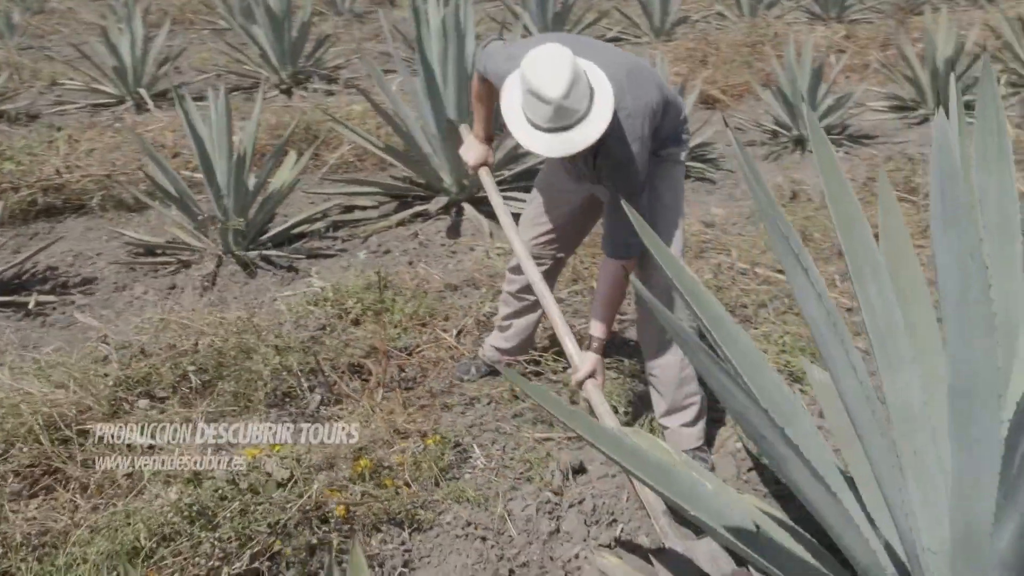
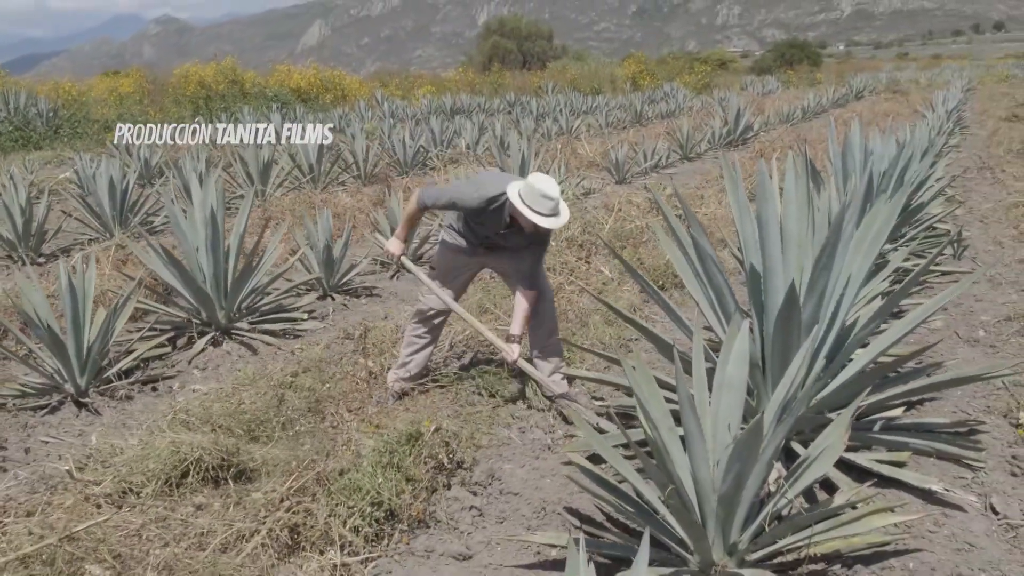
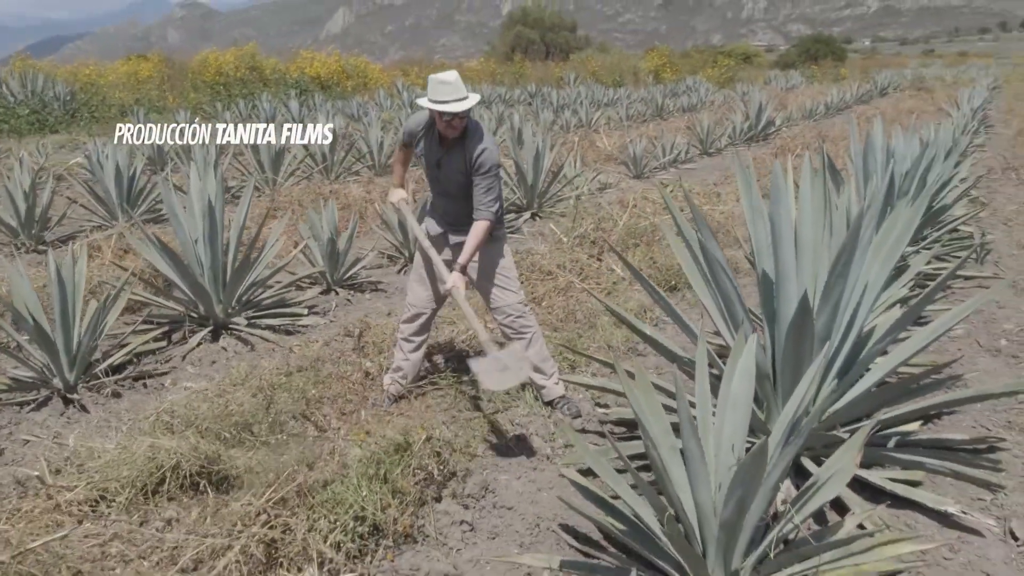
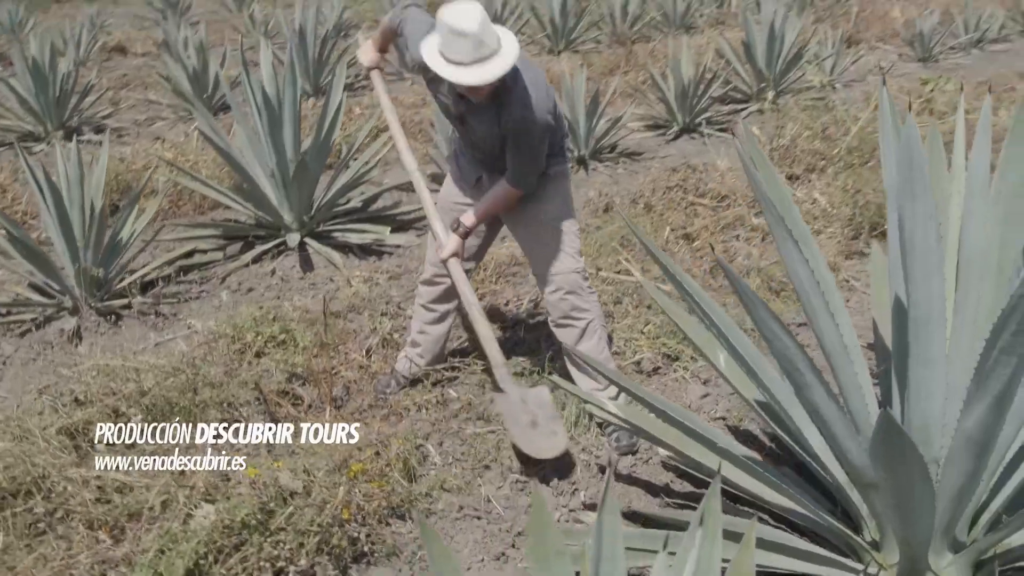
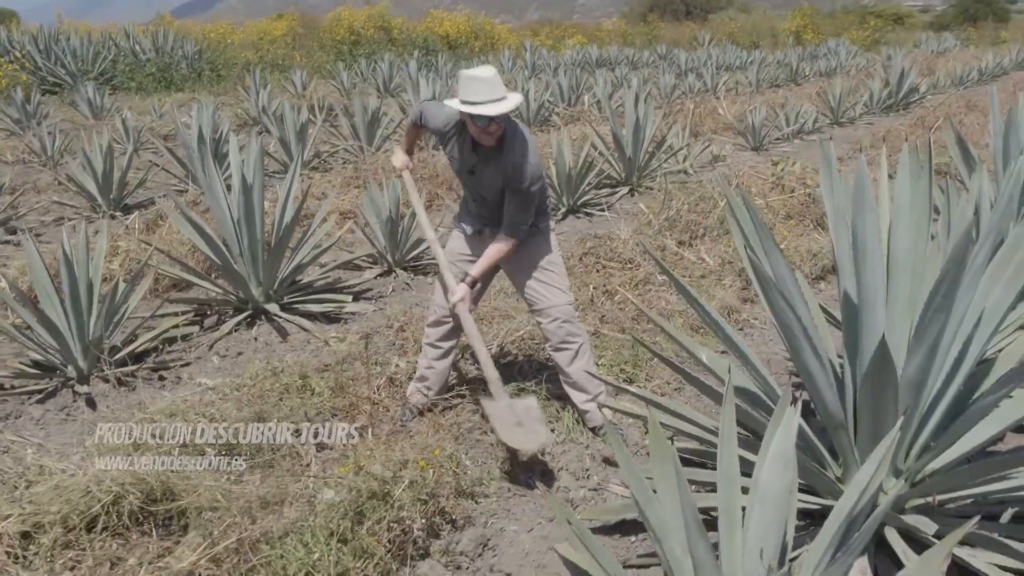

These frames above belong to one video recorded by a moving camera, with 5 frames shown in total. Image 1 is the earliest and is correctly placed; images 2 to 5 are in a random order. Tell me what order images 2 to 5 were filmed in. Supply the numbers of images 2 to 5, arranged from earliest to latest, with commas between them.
4, 5, 3, 2
